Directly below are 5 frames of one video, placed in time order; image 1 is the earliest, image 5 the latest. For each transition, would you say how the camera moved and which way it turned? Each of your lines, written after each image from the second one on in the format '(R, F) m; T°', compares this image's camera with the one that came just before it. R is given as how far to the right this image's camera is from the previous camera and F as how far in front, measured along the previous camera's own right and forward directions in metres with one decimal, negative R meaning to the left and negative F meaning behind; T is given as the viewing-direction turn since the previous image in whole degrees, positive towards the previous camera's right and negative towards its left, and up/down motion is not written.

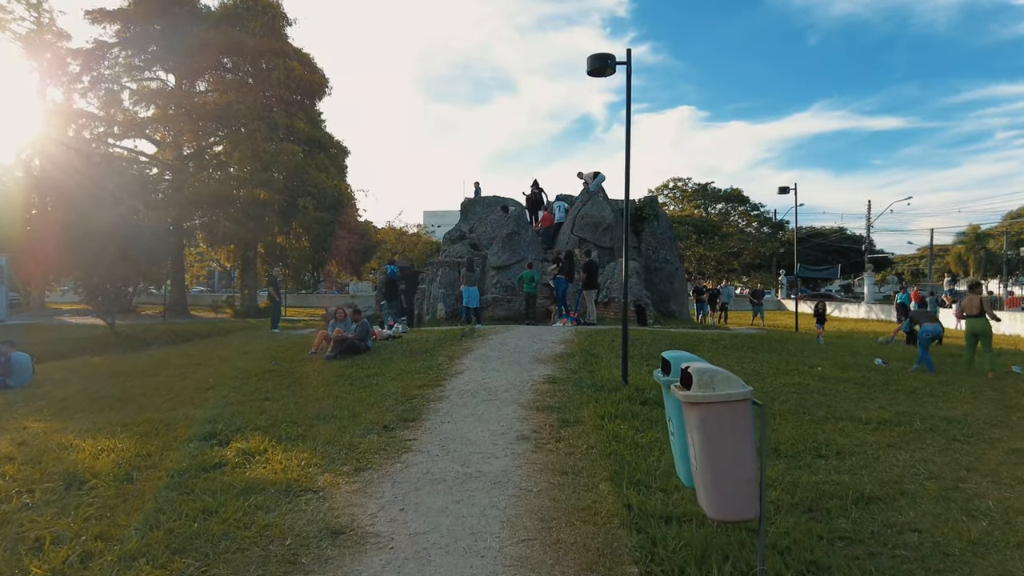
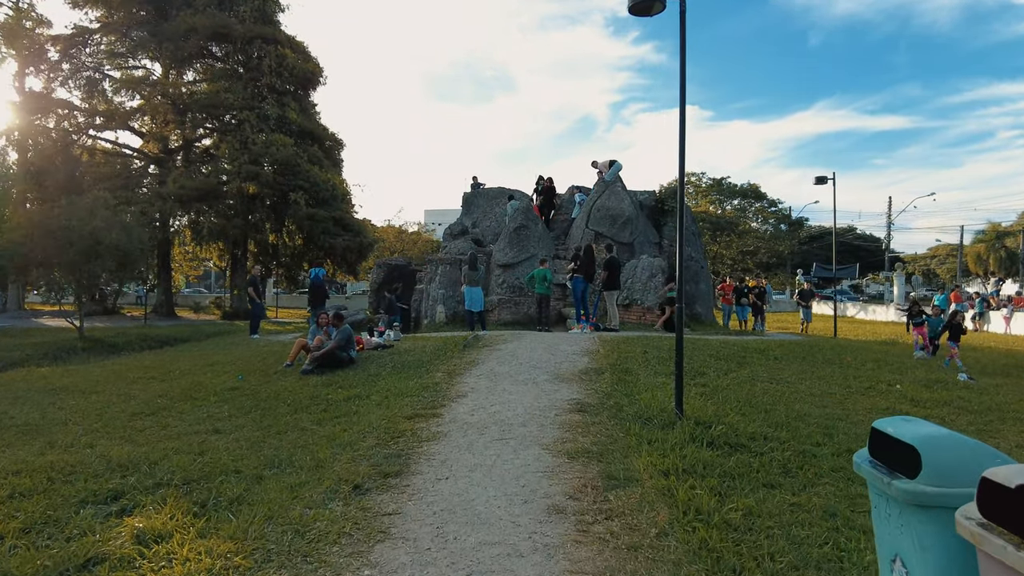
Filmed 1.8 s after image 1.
(-0.2, +2.0) m; 0°
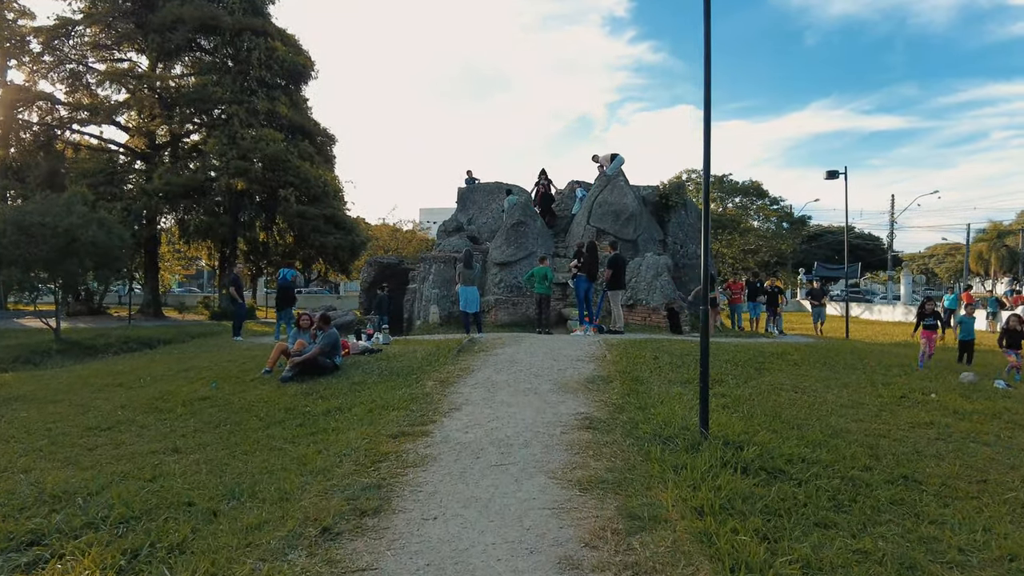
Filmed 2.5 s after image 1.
(0.0, +0.8) m; 0°
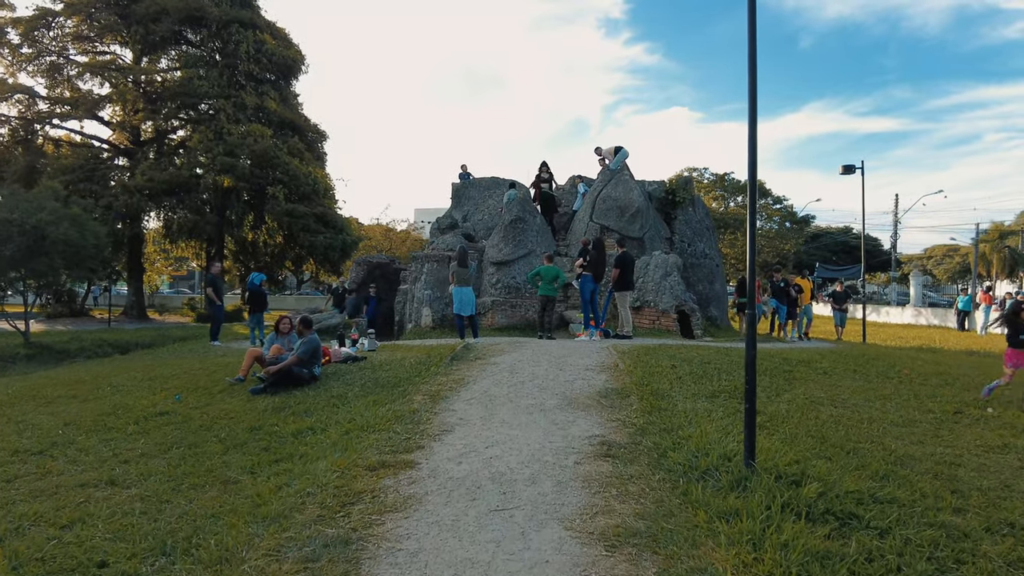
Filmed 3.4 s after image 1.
(-0.1, +1.0) m; 0°
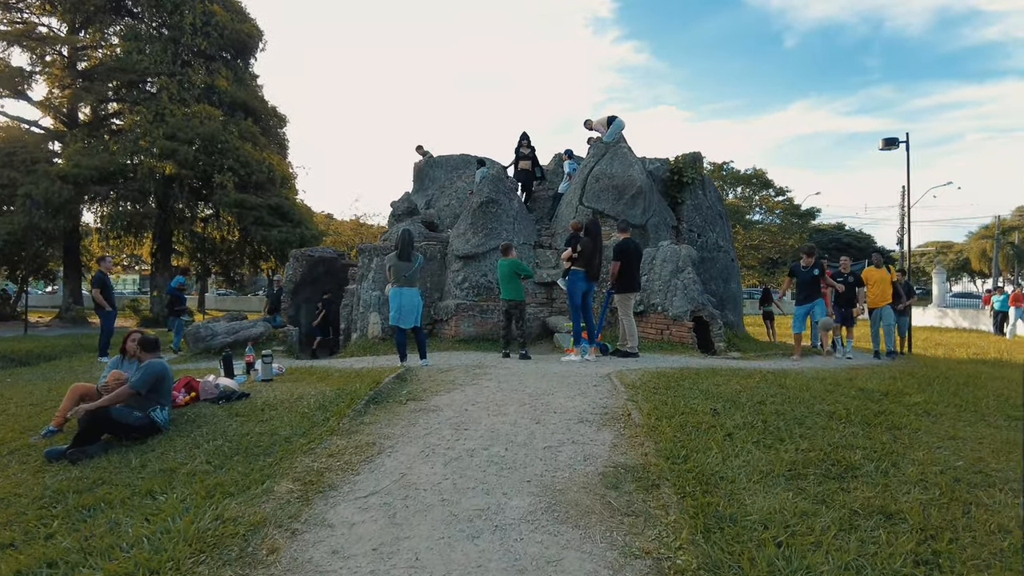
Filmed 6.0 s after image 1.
(+0.3, +3.0) m; +1°
